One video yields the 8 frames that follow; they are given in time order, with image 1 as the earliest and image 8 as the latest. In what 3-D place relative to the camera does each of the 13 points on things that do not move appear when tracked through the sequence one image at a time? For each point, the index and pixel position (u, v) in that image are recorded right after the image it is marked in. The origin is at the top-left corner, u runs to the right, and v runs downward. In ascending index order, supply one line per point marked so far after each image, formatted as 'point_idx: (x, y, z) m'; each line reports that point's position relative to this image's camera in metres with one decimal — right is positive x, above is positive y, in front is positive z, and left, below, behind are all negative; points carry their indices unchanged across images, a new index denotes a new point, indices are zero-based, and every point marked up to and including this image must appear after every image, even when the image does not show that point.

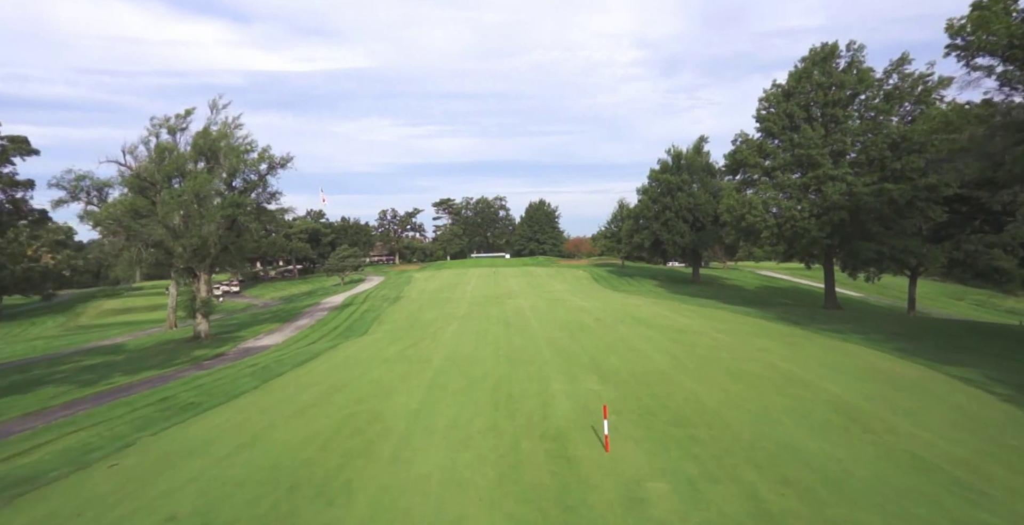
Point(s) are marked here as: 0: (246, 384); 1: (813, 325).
0: (-6.9, -3.1, +11.5) m
1: (+11.8, -2.4, +17.5) m
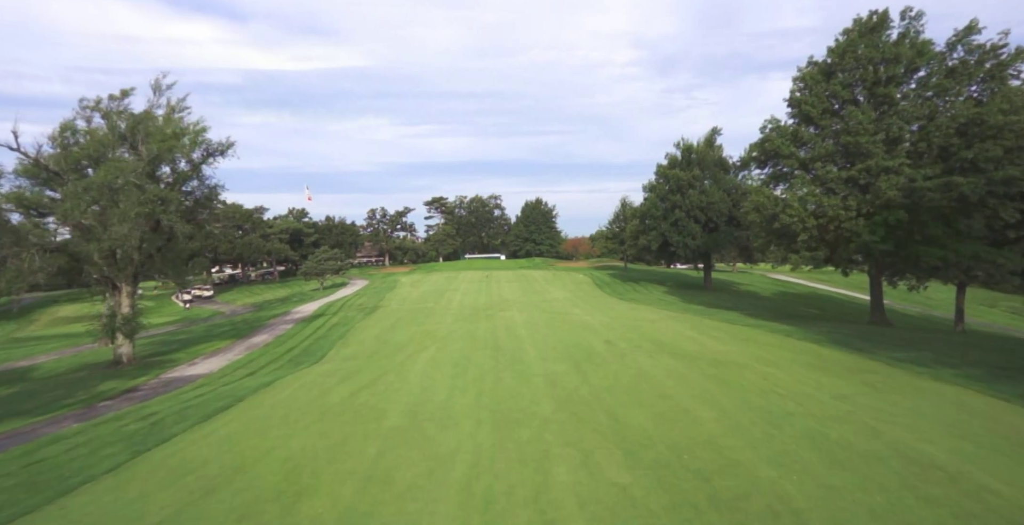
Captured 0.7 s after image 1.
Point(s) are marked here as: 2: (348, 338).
0: (-7.2, -3.5, +7.9) m
1: (+11.4, -2.8, +14.0) m
2: (-7.1, -3.3, +19.4) m
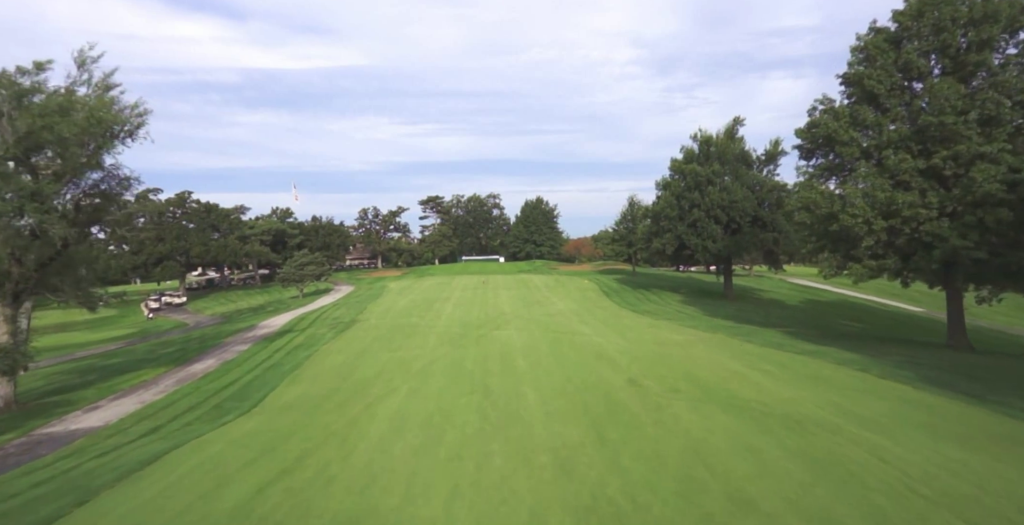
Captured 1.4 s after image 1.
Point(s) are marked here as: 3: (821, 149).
0: (-7.3, -3.9, +4.1) m
1: (+11.3, -3.2, +10.3) m
2: (-7.2, -3.7, +15.6) m
3: (+12.7, +4.7, +18.2) m
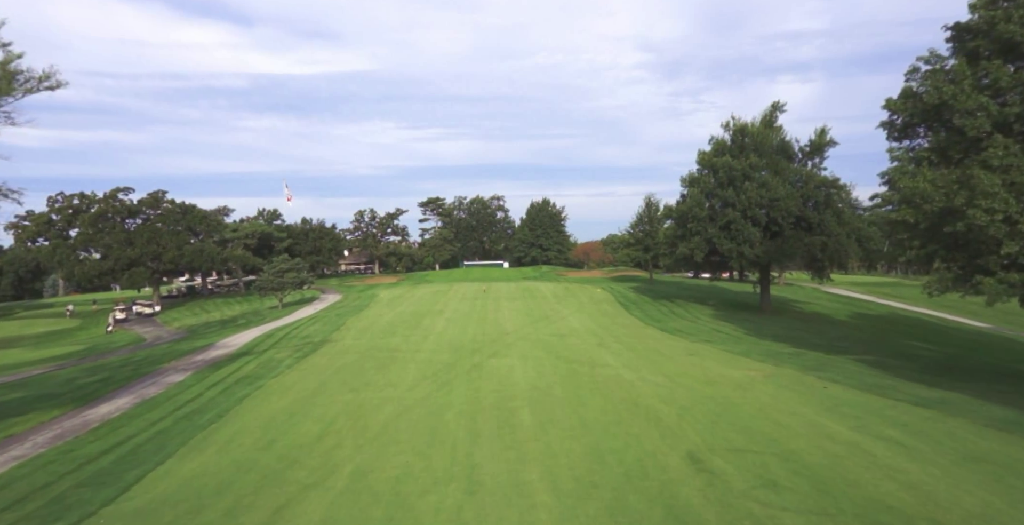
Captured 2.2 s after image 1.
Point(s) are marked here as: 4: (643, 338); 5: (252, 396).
0: (-7.4, -4.1, 0.0) m
1: (+11.3, -3.5, +5.9) m
2: (-7.2, -4.0, +11.4) m
3: (+12.8, +4.3, +13.8) m
4: (+5.8, -3.3, +19.4) m
5: (-7.8, -4.0, +13.3) m
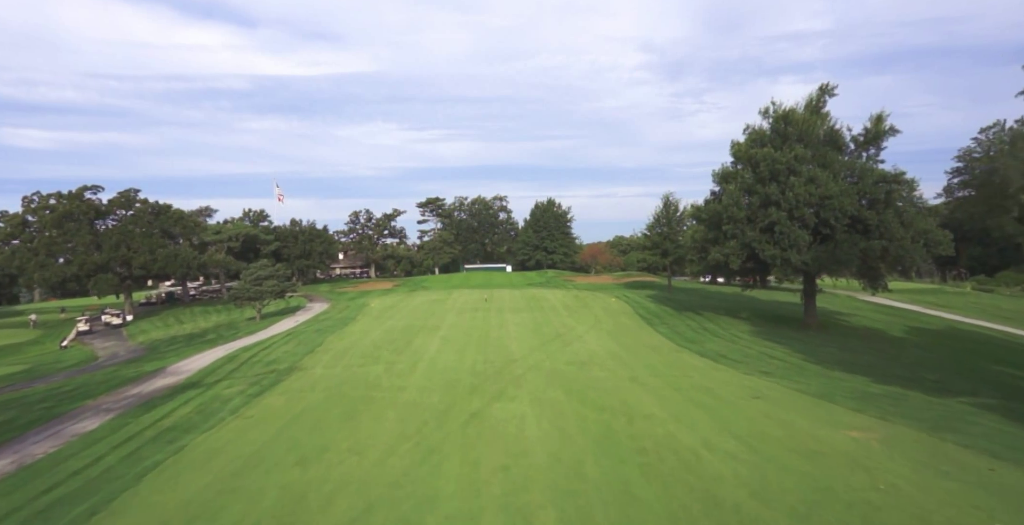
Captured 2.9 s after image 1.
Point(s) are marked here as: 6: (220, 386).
0: (-7.2, -4.4, -3.8) m
1: (+11.5, -3.8, +2.0) m
2: (-6.9, -4.4, +7.7) m
3: (+13.1, +3.9, +10.0) m
4: (+6.1, -3.7, +15.6) m
5: (-7.6, -4.4, +9.5) m
6: (-10.4, -4.3, +15.7) m
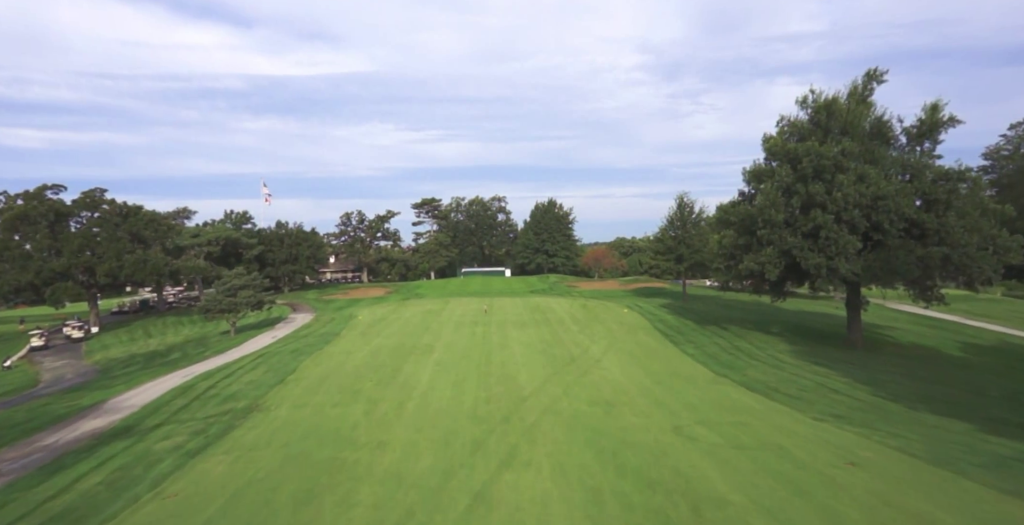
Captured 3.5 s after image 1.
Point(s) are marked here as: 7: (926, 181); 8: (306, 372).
0: (-6.8, -4.9, -7.0) m
1: (+11.9, -4.3, -1.0) m
2: (-6.6, -4.8, +4.5) m
3: (+13.4, +3.5, +7.0) m
4: (+6.4, -4.2, +12.5) m
5: (-7.2, -4.9, +6.4) m
6: (-10.1, -4.8, +12.5) m
7: (+18.4, +3.6, +19.8) m
8: (-8.5, -4.5, +18.3) m
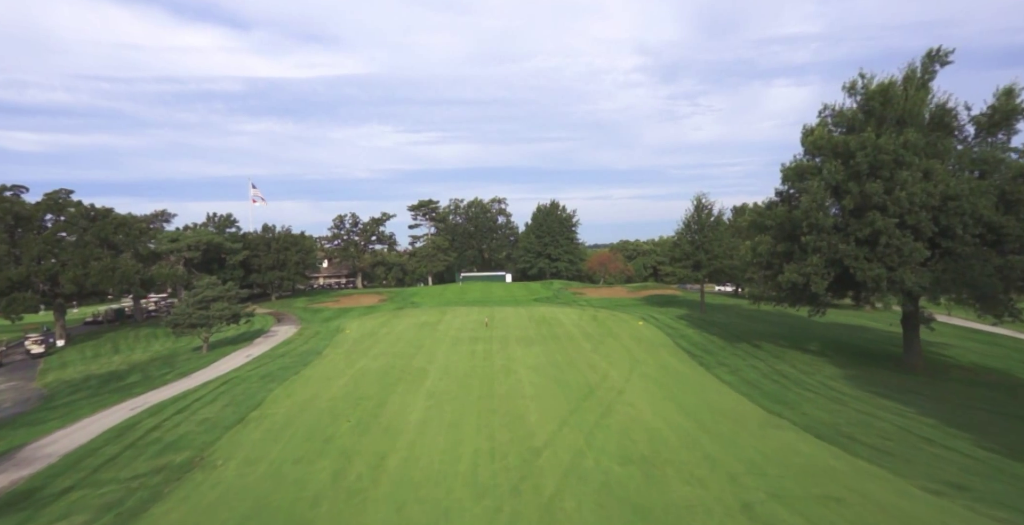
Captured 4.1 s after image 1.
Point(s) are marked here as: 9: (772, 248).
0: (-6.5, -5.2, -9.9) m
1: (+12.2, -4.6, -3.9) m
2: (-6.3, -5.2, +1.6) m
3: (+13.6, +3.1, +4.1) m
4: (+6.6, -4.6, +9.6) m
5: (-7.0, -5.3, +3.4) m
6: (-9.9, -5.3, +9.5) m
7: (+18.7, +3.2, +17.0) m
8: (-8.3, -4.9, +15.4) m
9: (+11.6, +0.6, +19.9) m
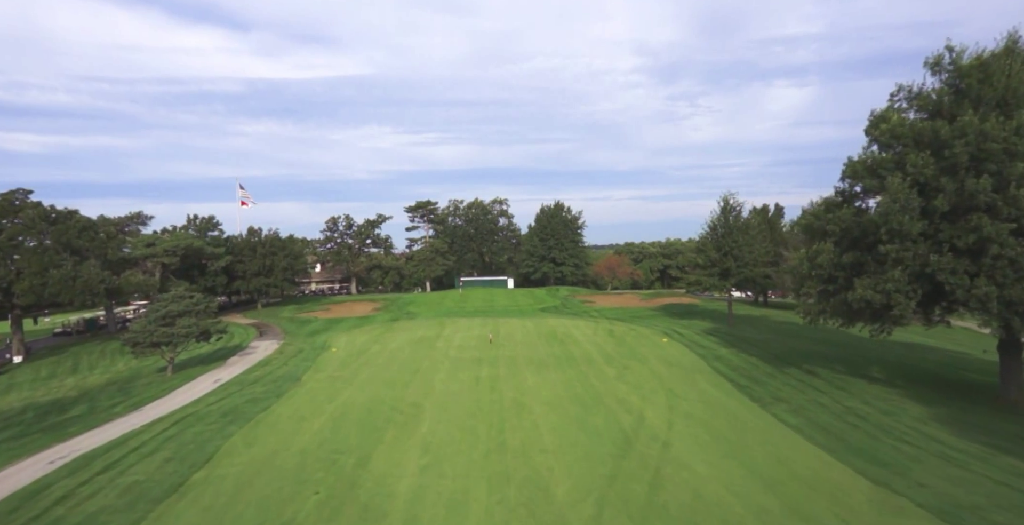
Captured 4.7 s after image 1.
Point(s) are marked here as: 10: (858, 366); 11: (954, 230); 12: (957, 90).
0: (-6.0, -5.7, -13.2) m
1: (+12.7, -5.1, -7.2) m
2: (-5.8, -5.7, -1.8) m
3: (+14.1, +2.6, +0.9) m
4: (+7.1, -5.1, +6.3) m
5: (-6.5, -5.7, +0.1) m
6: (-9.4, -5.7, +6.2) m
7: (+19.1, +2.7, +13.7) m
8: (-7.8, -5.4, +12.0) m
9: (+12.1, +0.1, +16.6) m
10: (+15.5, -4.5, +19.8) m
11: (+14.0, +1.0, +14.2) m
12: (+15.5, +6.0, +15.7) m
